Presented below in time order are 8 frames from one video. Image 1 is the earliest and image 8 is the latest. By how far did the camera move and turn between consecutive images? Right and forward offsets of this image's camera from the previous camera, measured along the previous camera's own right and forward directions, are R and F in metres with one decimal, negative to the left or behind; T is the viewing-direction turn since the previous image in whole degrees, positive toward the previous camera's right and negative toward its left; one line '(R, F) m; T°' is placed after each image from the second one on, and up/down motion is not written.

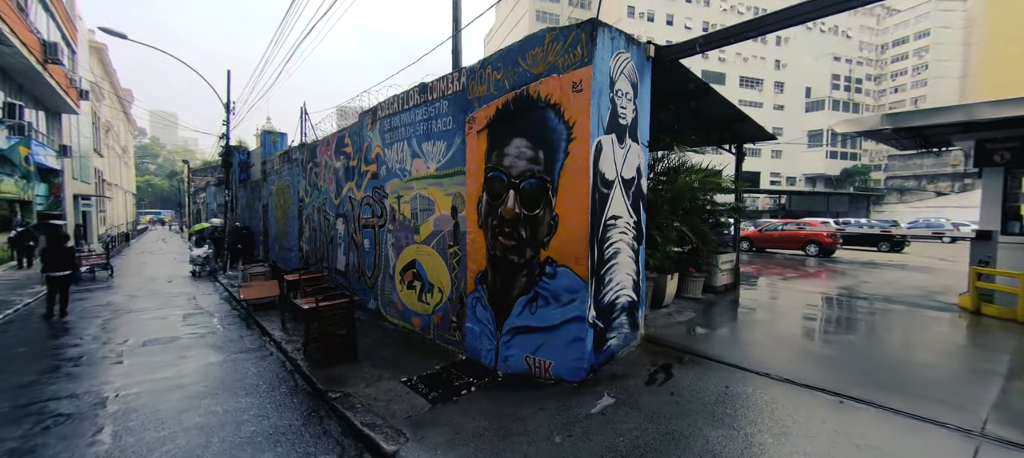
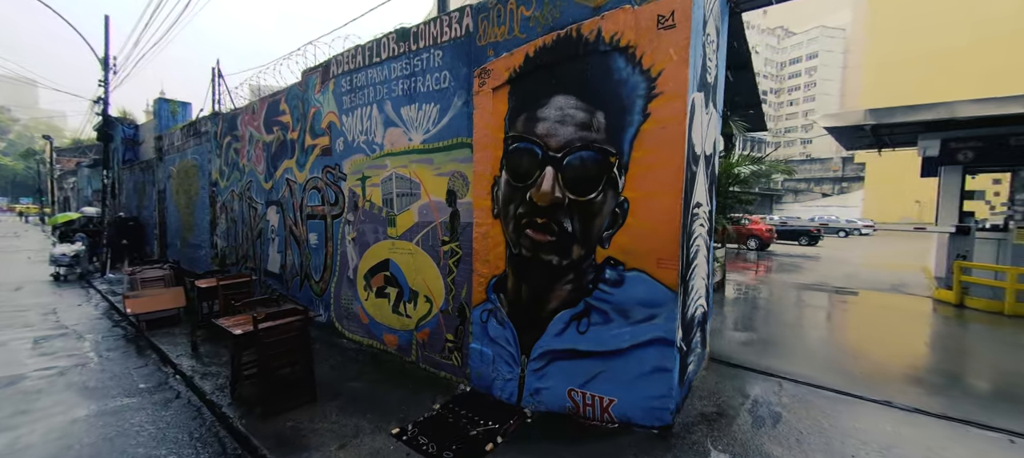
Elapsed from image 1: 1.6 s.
(-1.0, +1.4) m; +10°
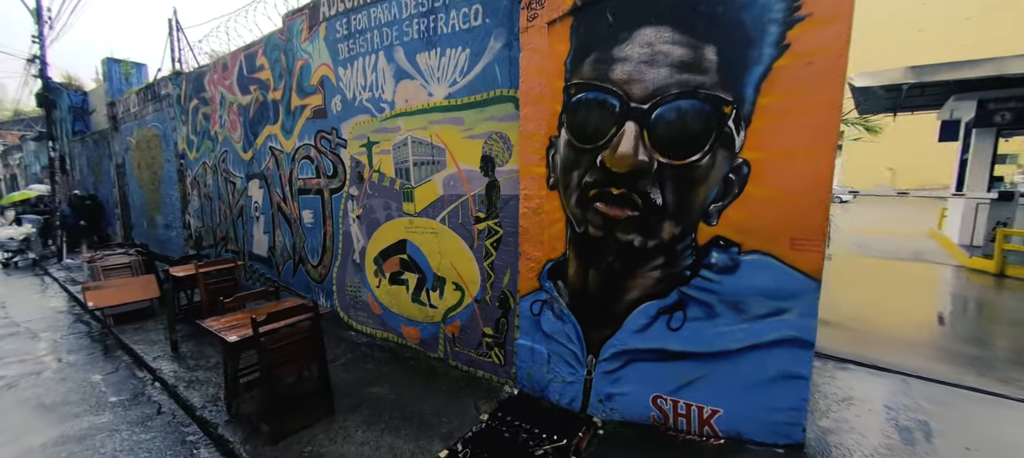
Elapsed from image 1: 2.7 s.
(-0.7, +0.8) m; +3°
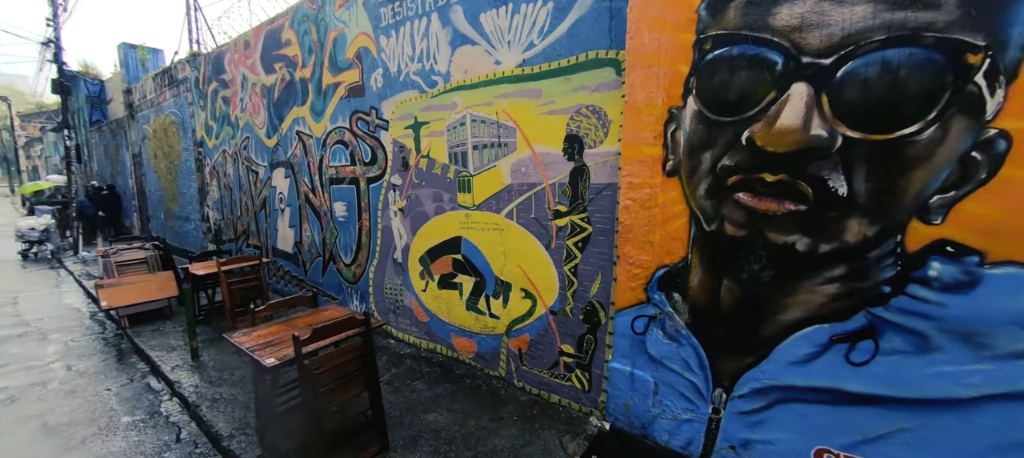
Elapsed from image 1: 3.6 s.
(-0.7, +0.7) m; -1°
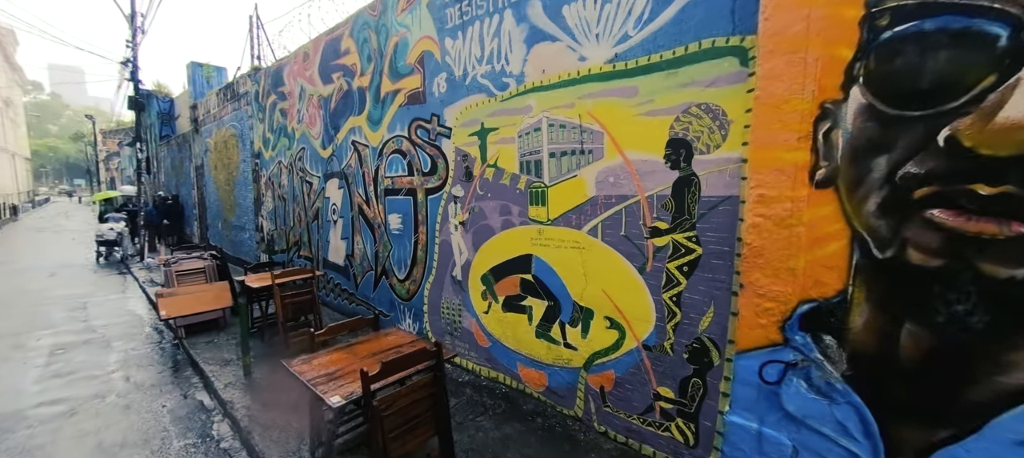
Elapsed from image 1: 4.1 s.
(-0.4, +0.4) m; -5°
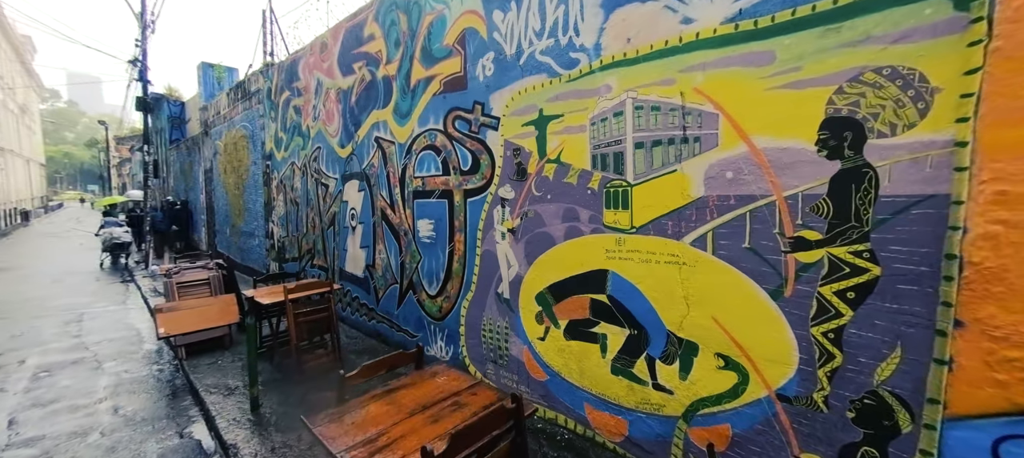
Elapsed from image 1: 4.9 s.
(-0.5, +0.7) m; -1°
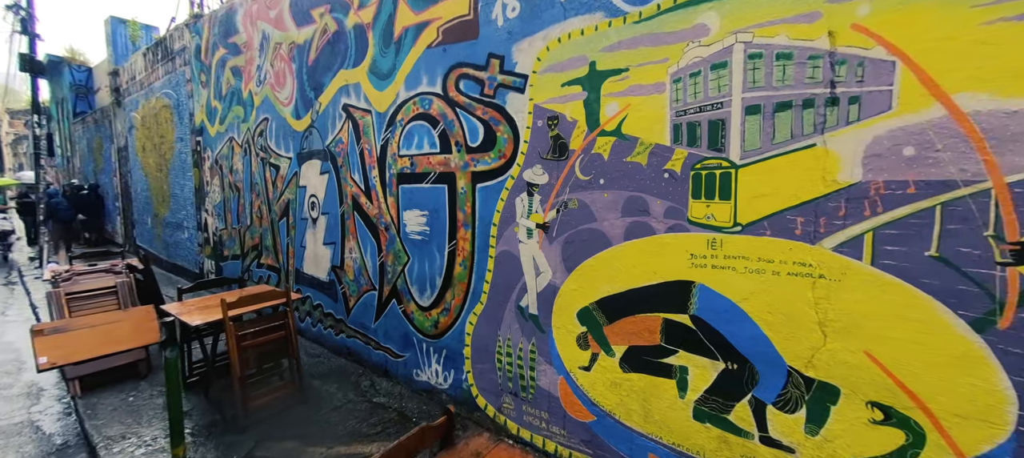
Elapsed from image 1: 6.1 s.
(-0.5, +0.9) m; +6°
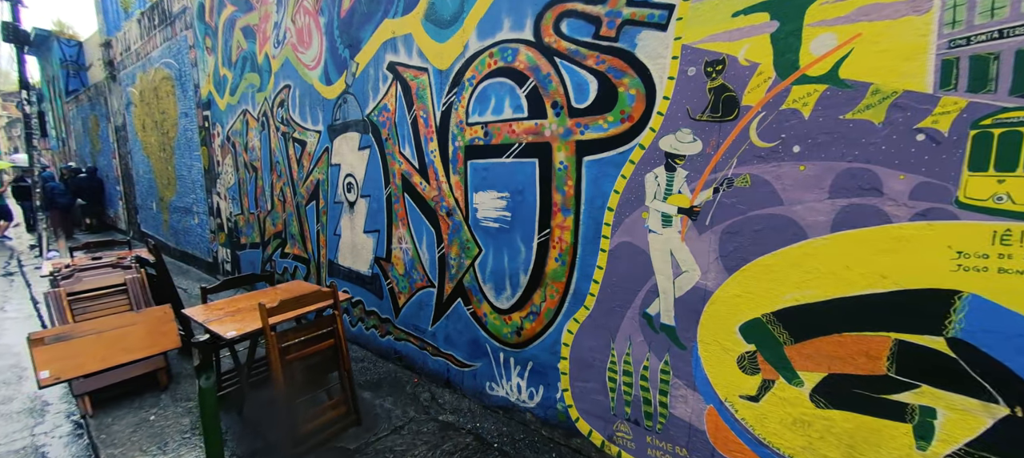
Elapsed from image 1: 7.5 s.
(-0.7, +0.6) m; 0°
